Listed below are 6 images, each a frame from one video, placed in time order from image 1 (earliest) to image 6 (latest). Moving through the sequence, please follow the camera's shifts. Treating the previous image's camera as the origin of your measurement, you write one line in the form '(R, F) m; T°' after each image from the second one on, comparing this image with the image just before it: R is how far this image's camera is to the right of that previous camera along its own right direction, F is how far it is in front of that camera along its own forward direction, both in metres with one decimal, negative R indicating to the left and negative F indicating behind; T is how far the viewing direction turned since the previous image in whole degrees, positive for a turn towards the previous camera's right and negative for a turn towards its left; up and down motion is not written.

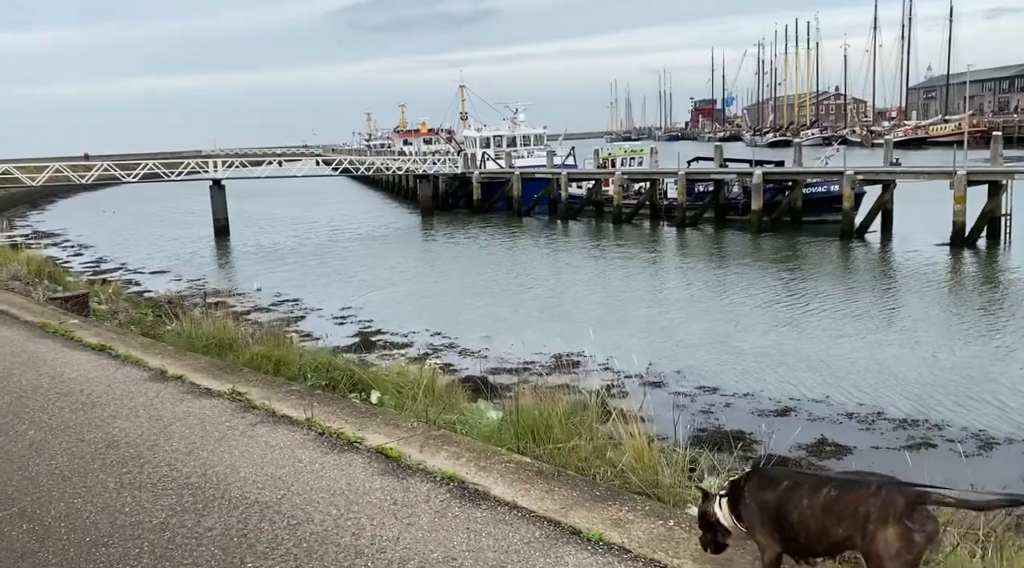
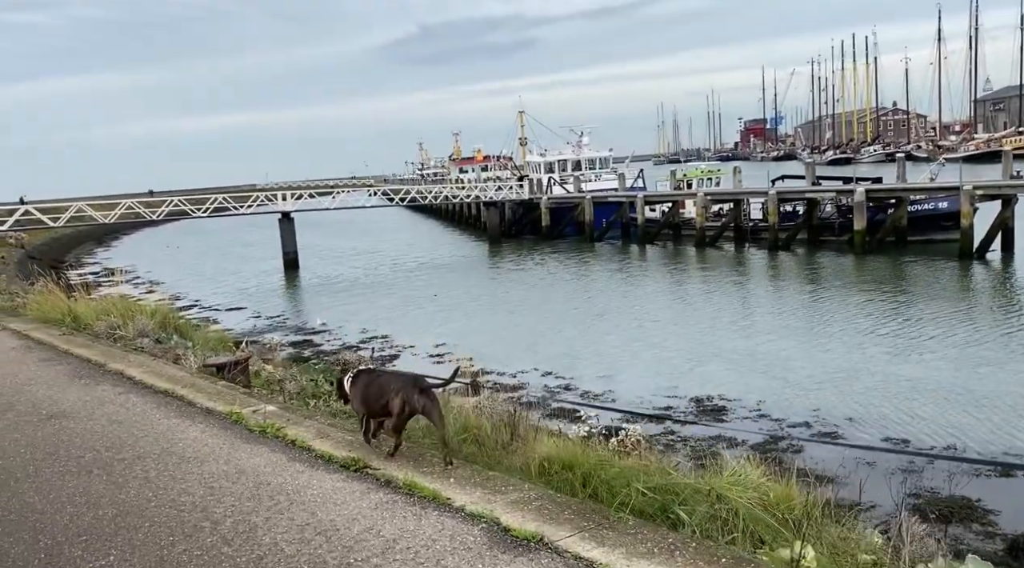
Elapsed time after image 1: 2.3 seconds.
(-0.8, +0.9) m; -3°
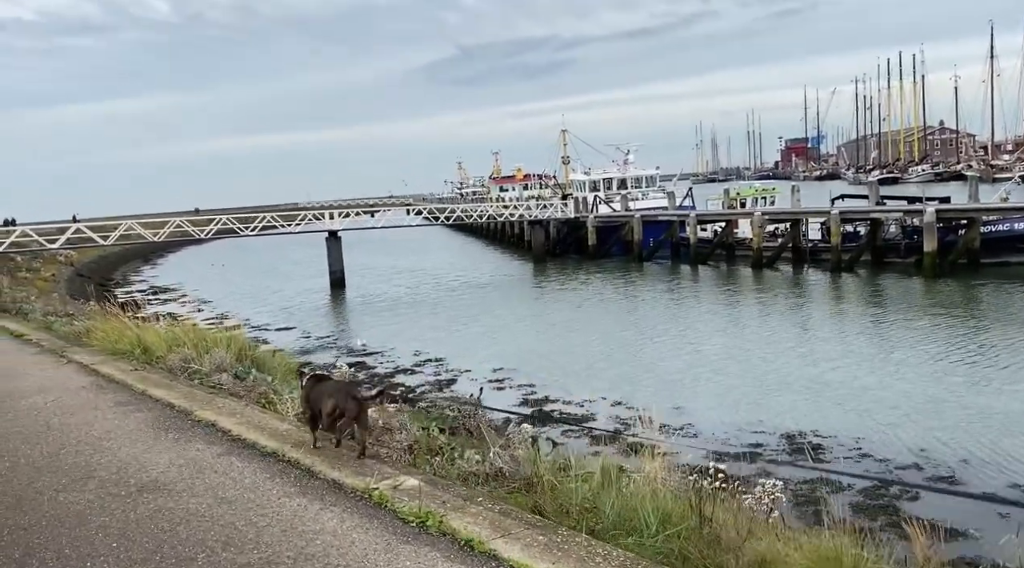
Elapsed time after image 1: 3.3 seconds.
(-0.4, +0.5) m; -2°
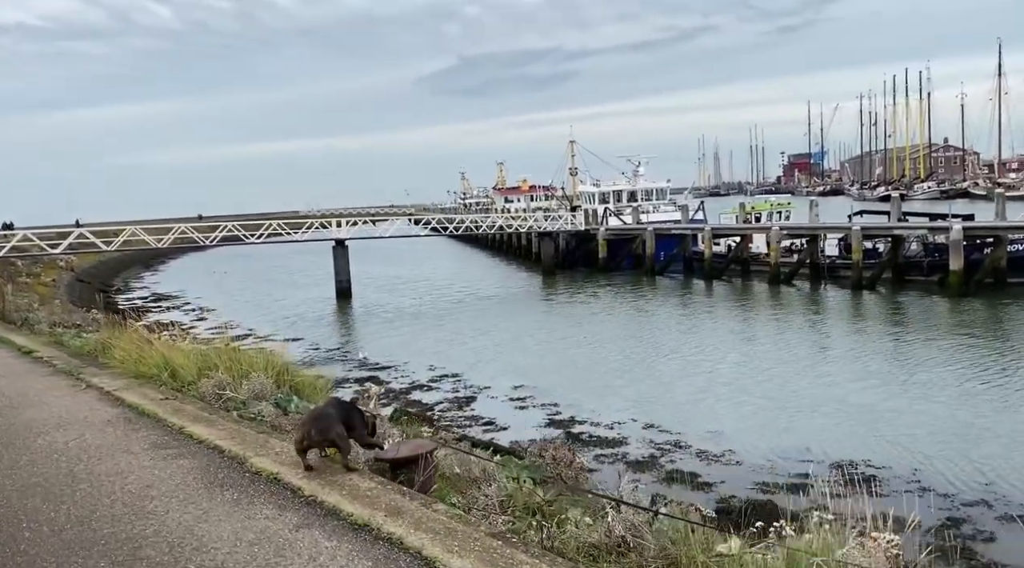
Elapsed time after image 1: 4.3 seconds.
(-0.3, +0.5) m; 0°
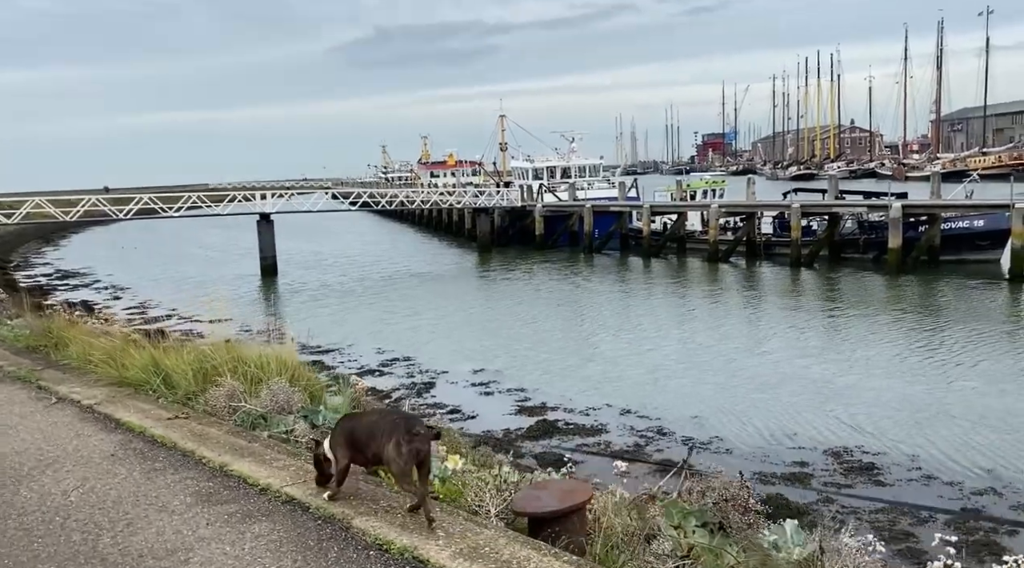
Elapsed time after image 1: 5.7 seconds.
(-0.5, +0.7) m; +5°
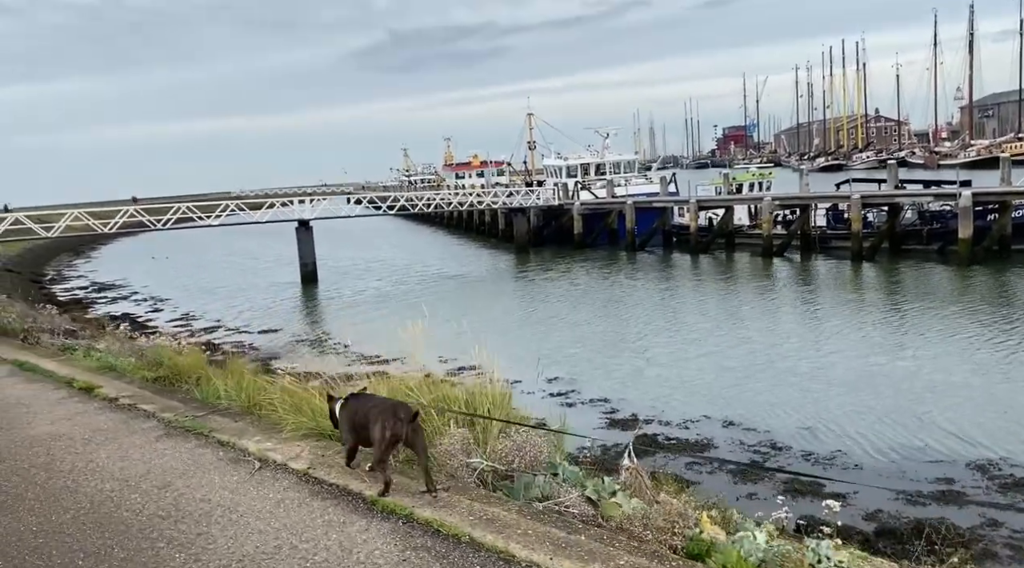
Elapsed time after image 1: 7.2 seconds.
(-0.7, +0.5) m; -1°
